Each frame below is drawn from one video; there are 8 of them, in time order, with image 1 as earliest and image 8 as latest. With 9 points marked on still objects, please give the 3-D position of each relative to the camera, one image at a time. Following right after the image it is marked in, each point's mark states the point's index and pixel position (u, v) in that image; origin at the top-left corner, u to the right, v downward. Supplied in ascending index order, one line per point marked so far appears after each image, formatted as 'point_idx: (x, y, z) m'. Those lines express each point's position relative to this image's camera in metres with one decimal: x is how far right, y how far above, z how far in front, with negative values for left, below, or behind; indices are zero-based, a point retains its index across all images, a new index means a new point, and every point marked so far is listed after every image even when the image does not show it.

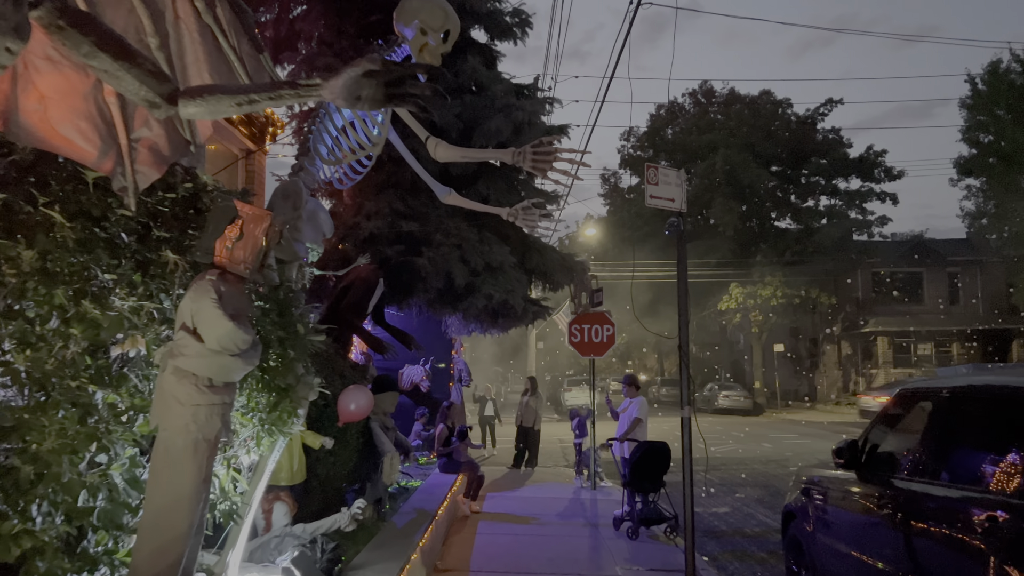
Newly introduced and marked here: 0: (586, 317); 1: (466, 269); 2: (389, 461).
0: (+1.2, -0.5, +13.1) m
1: (-0.5, +0.2, +9.3) m
2: (-1.0, -1.4, +6.5) m
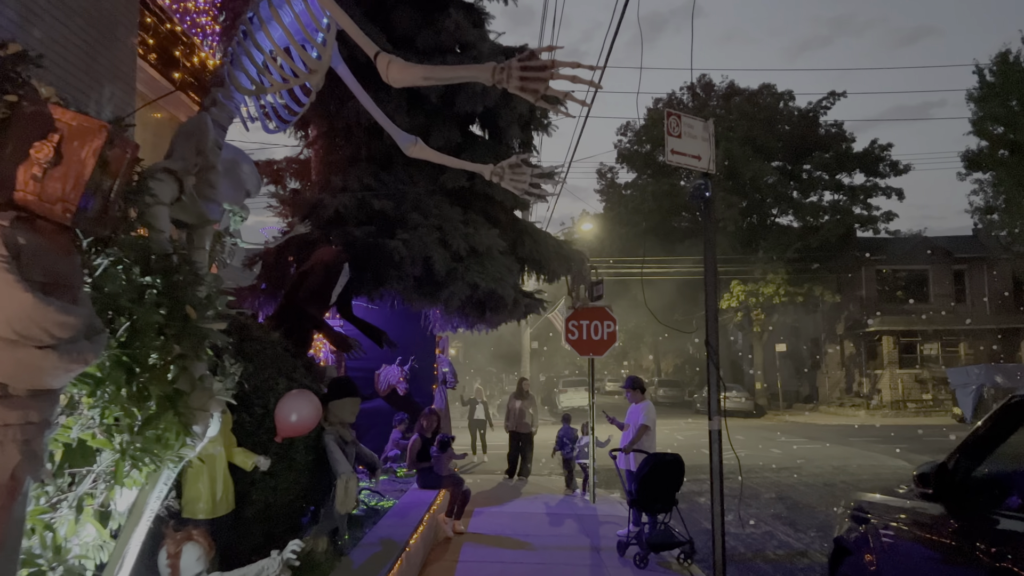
0: (+1.0, -0.4, +11.8) m
1: (-0.6, +0.3, +8.0) m
2: (-1.1, -1.2, +5.2) m
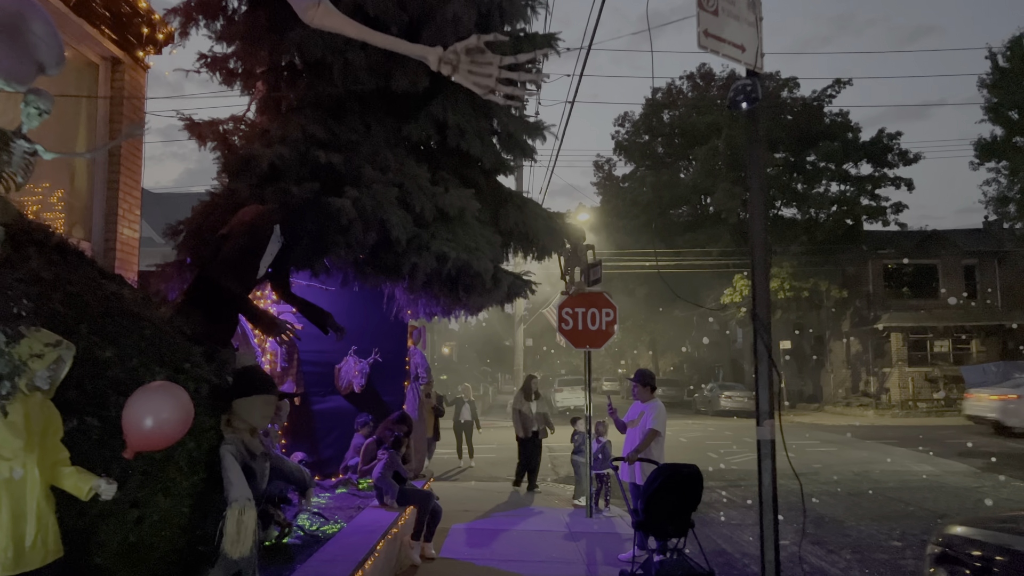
0: (+0.8, -0.2, +10.2) m
1: (-0.8, +0.5, +6.5) m
2: (-1.2, -1.0, +3.7) m
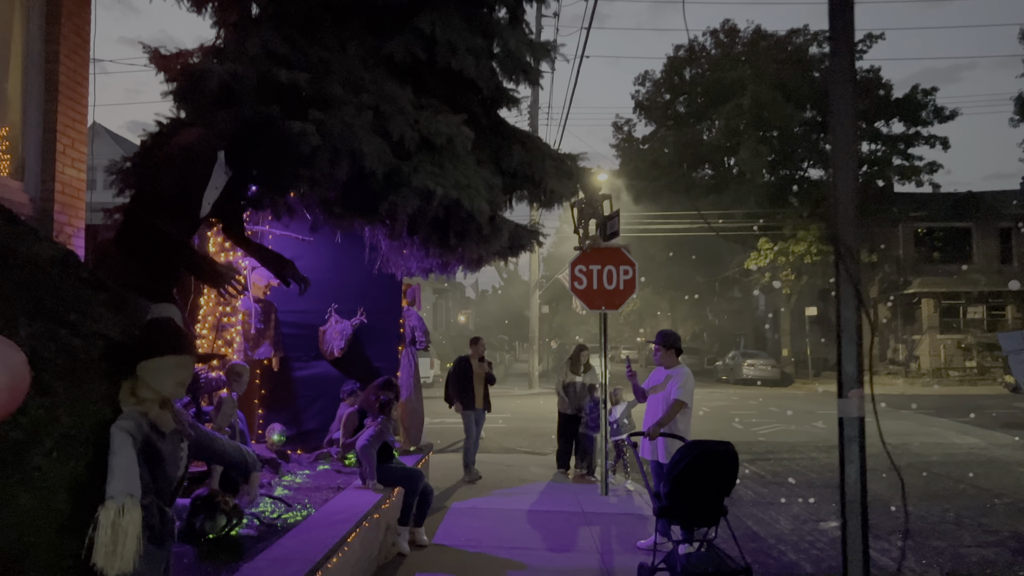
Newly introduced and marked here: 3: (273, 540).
0: (+0.9, +0.4, +9.2) m
1: (-0.8, +0.9, +5.4) m
2: (-1.3, -0.8, +2.7) m
3: (-1.4, -1.5, +4.8) m
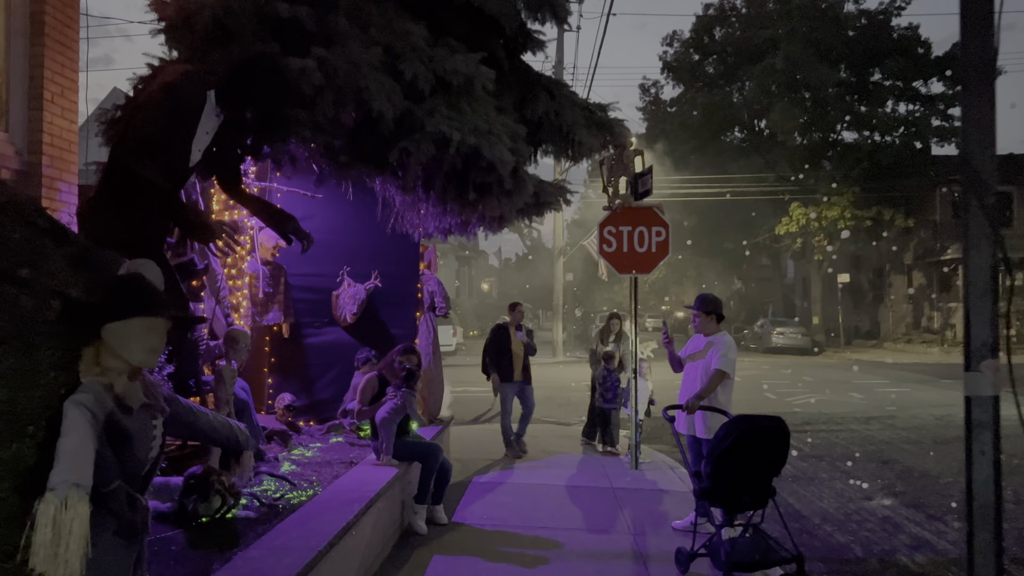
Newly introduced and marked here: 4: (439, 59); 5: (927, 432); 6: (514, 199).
0: (+1.2, +0.8, +8.6) m
1: (-0.7, +1.2, +4.8) m
2: (-1.2, -0.6, +2.2) m
3: (-1.2, -1.2, +4.3) m
4: (-0.4, +1.4, +5.0) m
5: (+5.9, -2.0, +11.7) m
6: (0.0, +0.6, +5.8) m
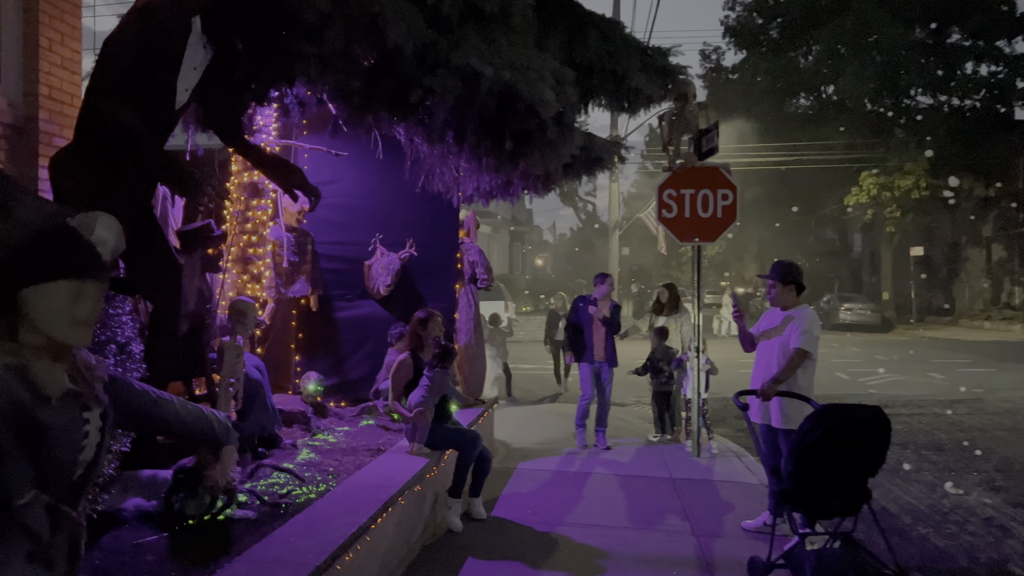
0: (+1.6, +1.0, +7.7) m
1: (-0.4, +1.3, +4.1) m
2: (-1.2, -0.5, +1.6) m
3: (-1.1, -1.1, +3.7) m
4: (-0.2, +1.6, +4.2) m
5: (+6.6, -1.7, +10.6) m
6: (+0.3, +0.8, +5.0) m
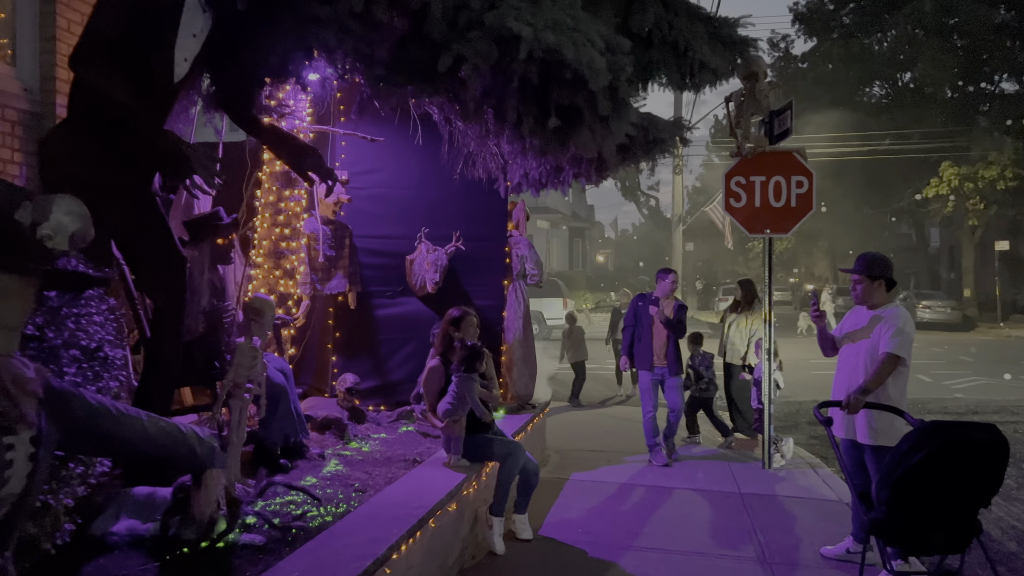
0: (+2.1, +1.1, +7.1) m
1: (-0.3, +1.4, +3.6) m
2: (-1.2, -0.5, +1.2) m
3: (-0.9, -1.0, +3.2) m
4: (0.0, +1.6, +3.7) m
5: (+7.2, -1.6, +9.5) m
6: (+0.5, +0.9, +4.5) m
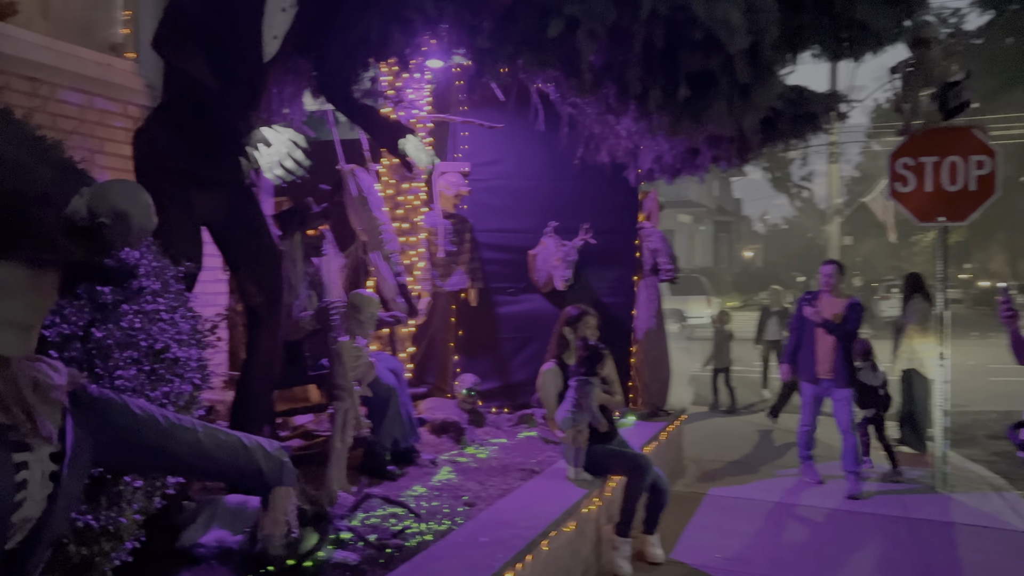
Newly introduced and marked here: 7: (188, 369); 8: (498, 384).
0: (+3.1, +1.1, +6.2) m
1: (+0.2, +1.4, +3.2) m
2: (-1.1, -0.5, +0.9) m
3: (-0.5, -1.0, +2.9) m
4: (+0.5, +1.6, +3.2) m
5: (+8.6, -1.6, +7.8) m
6: (+1.1, +0.9, +3.9) m
7: (-1.0, -0.3, +2.6) m
8: (-0.1, -0.7, +6.2) m
